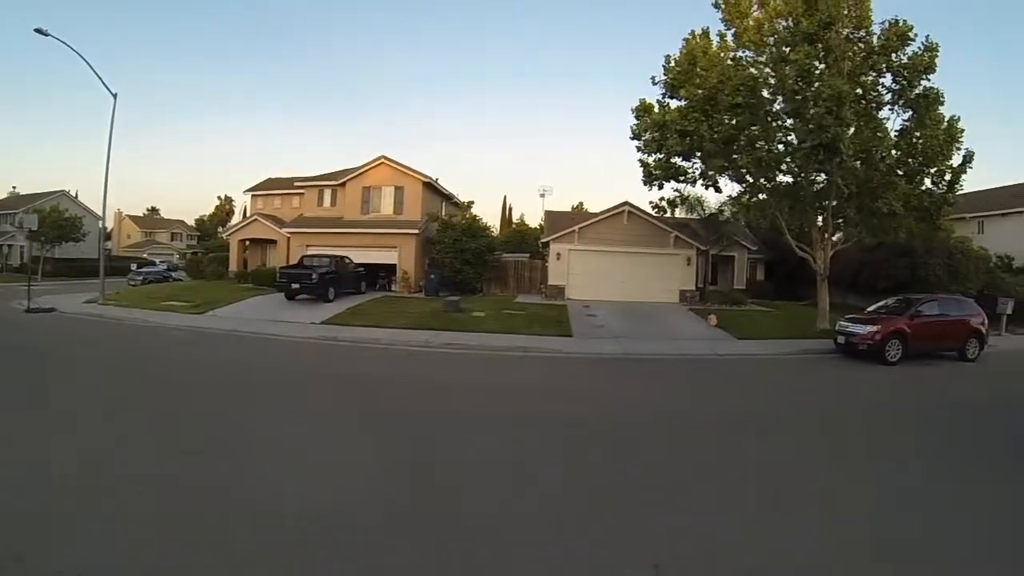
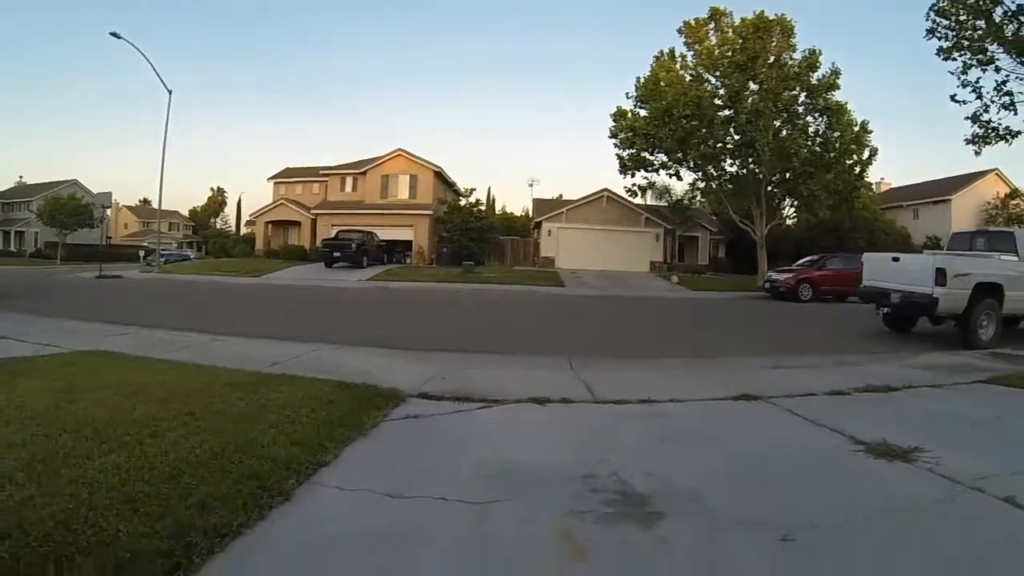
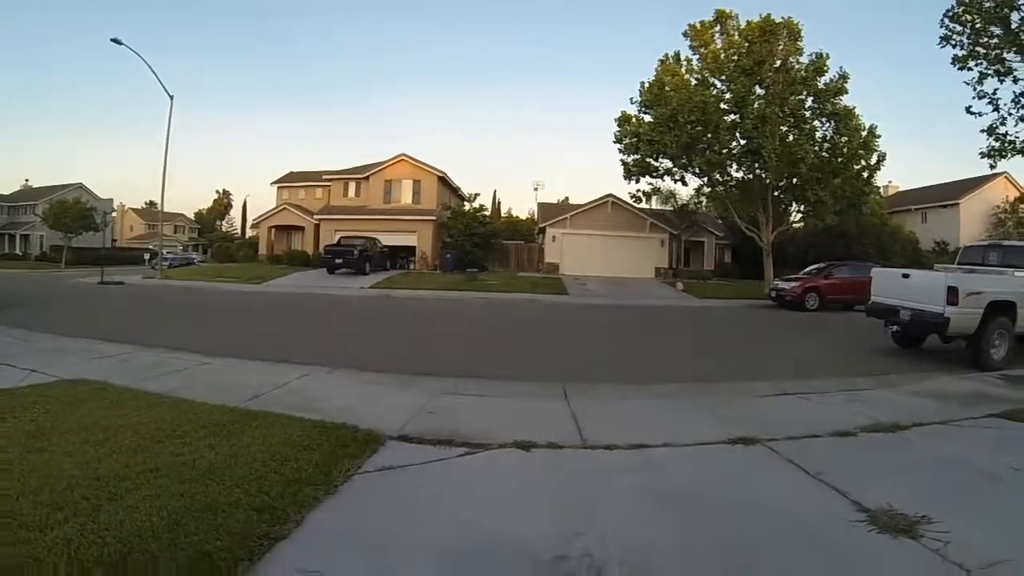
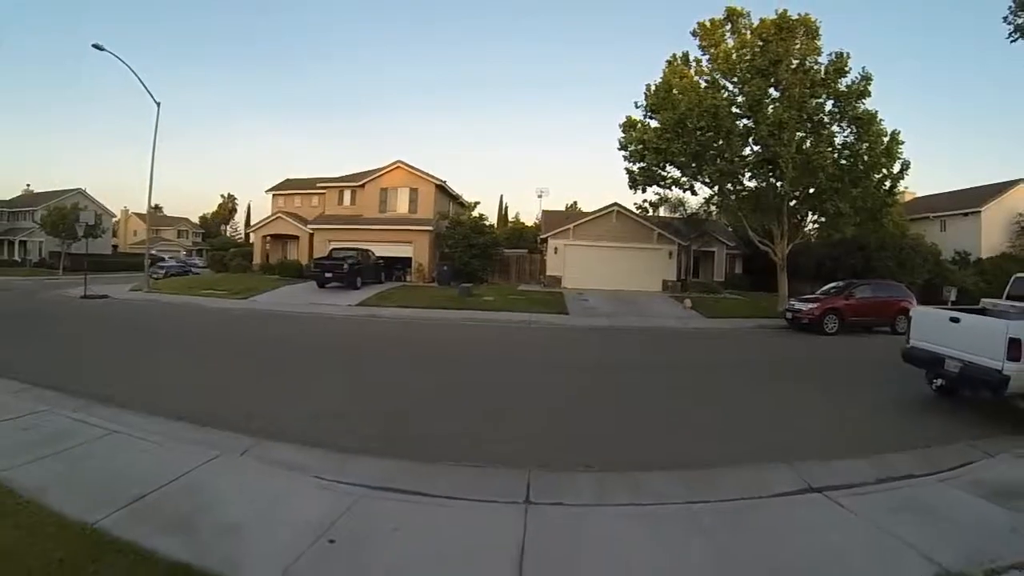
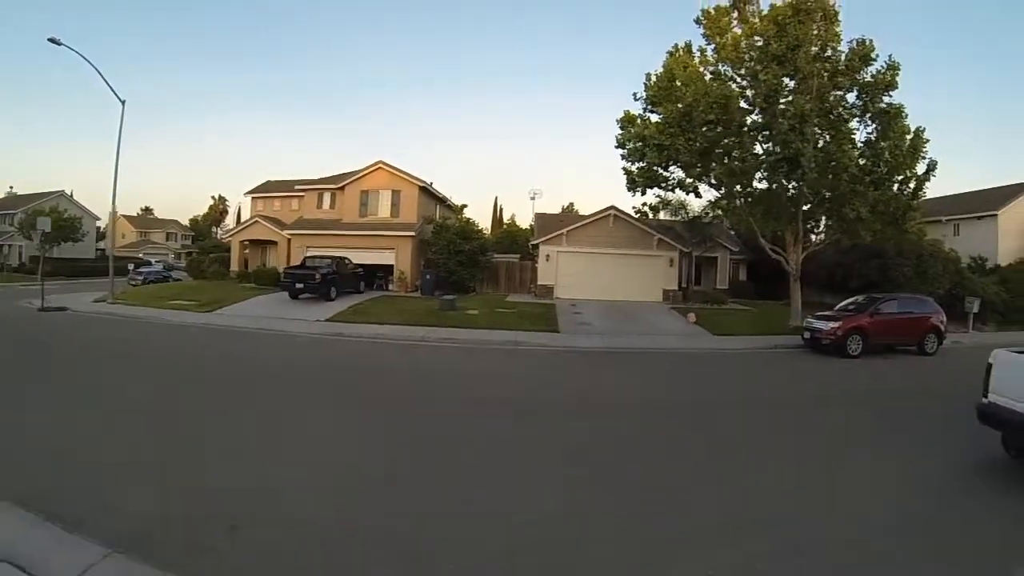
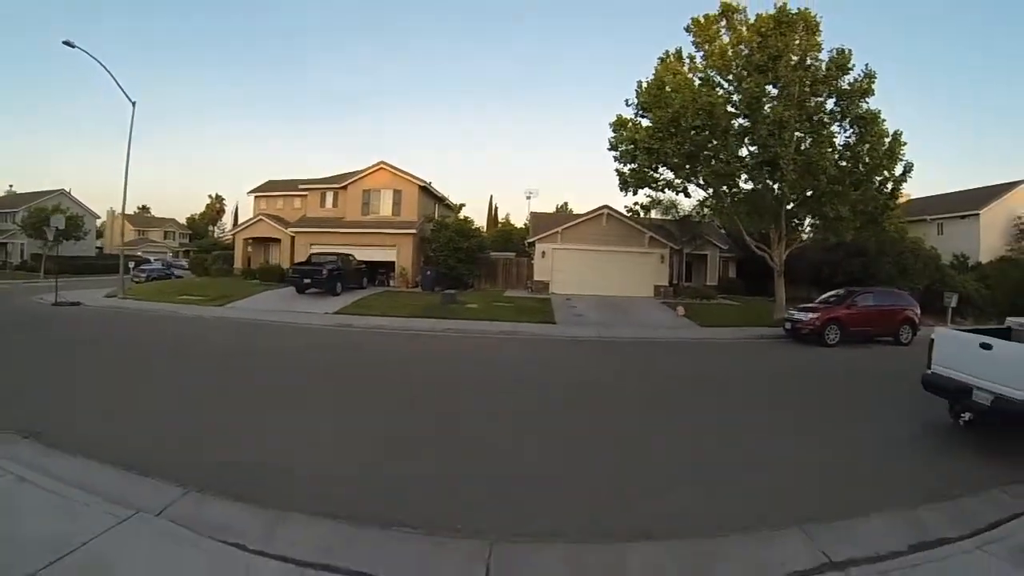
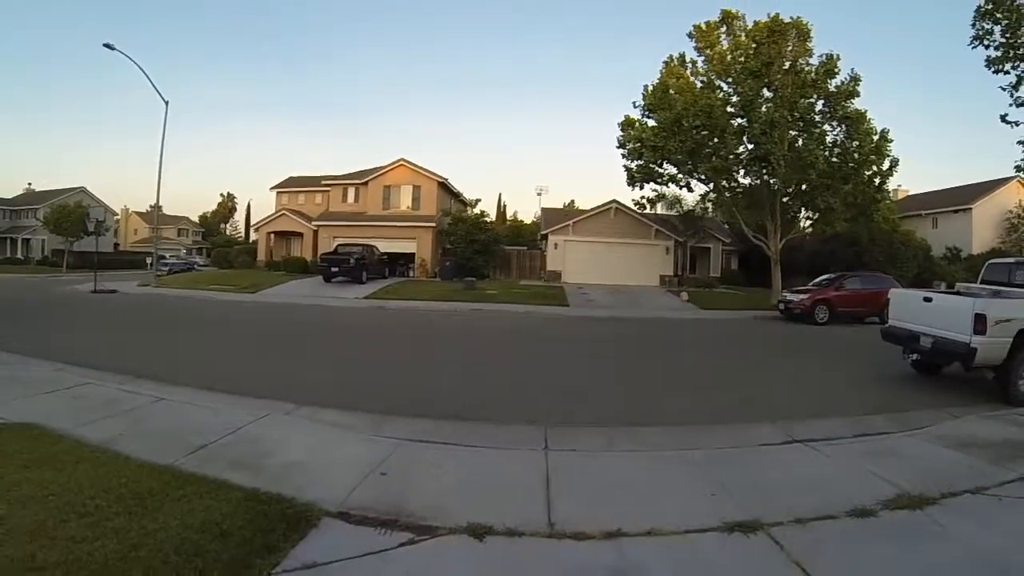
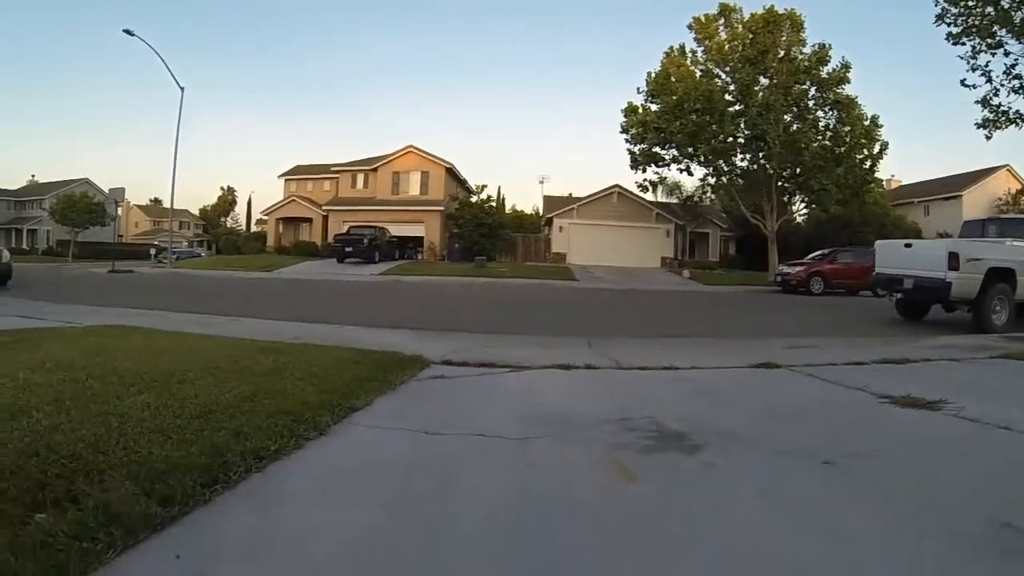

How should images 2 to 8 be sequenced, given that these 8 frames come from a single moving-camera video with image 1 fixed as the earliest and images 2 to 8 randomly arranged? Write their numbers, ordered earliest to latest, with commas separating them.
5, 6, 4, 7, 3, 2, 8
